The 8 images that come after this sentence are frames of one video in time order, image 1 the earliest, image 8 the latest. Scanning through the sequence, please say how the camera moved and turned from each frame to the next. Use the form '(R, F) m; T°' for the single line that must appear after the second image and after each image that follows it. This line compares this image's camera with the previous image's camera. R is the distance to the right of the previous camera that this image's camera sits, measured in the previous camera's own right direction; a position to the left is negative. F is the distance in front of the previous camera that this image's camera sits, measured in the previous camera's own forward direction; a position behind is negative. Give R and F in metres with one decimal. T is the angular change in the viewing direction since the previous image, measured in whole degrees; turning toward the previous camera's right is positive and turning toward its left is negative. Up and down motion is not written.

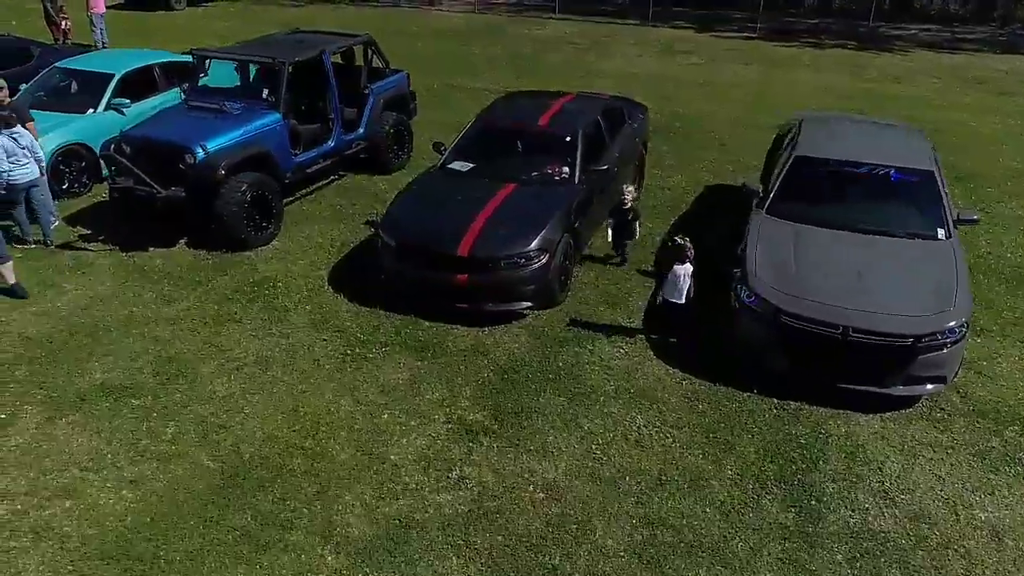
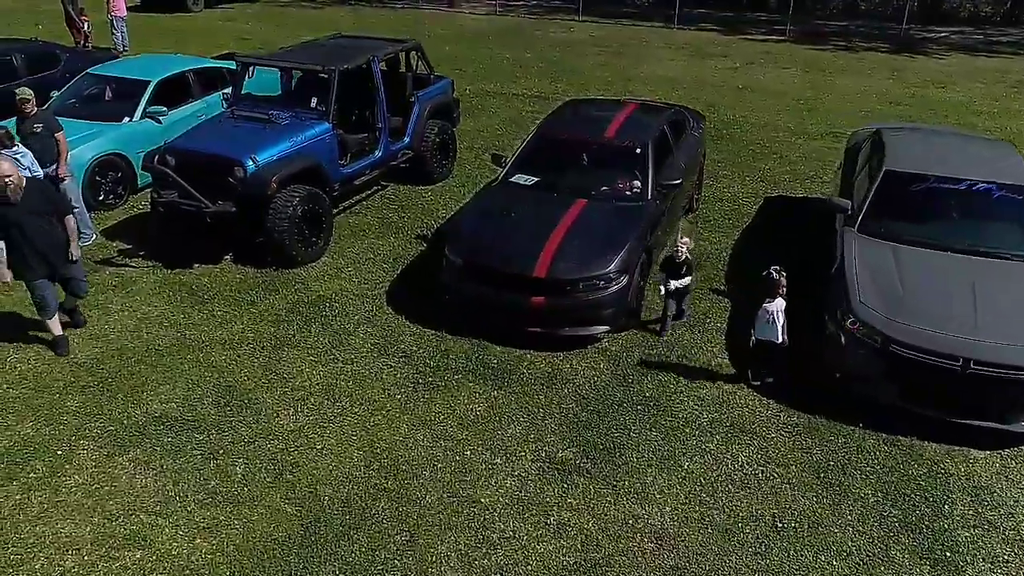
(-0.6, +0.4) m; 0°
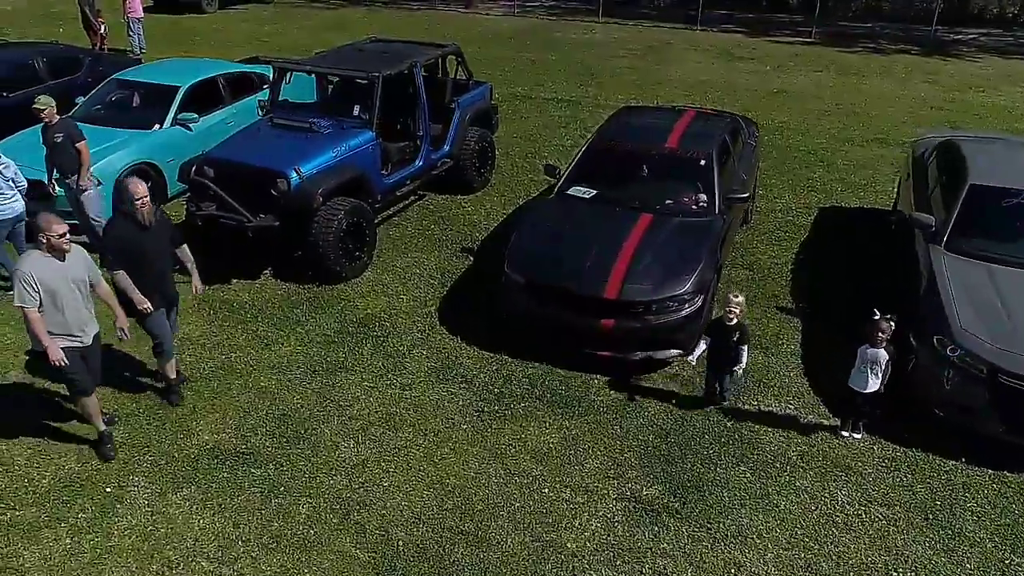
(-0.5, +0.4) m; 0°
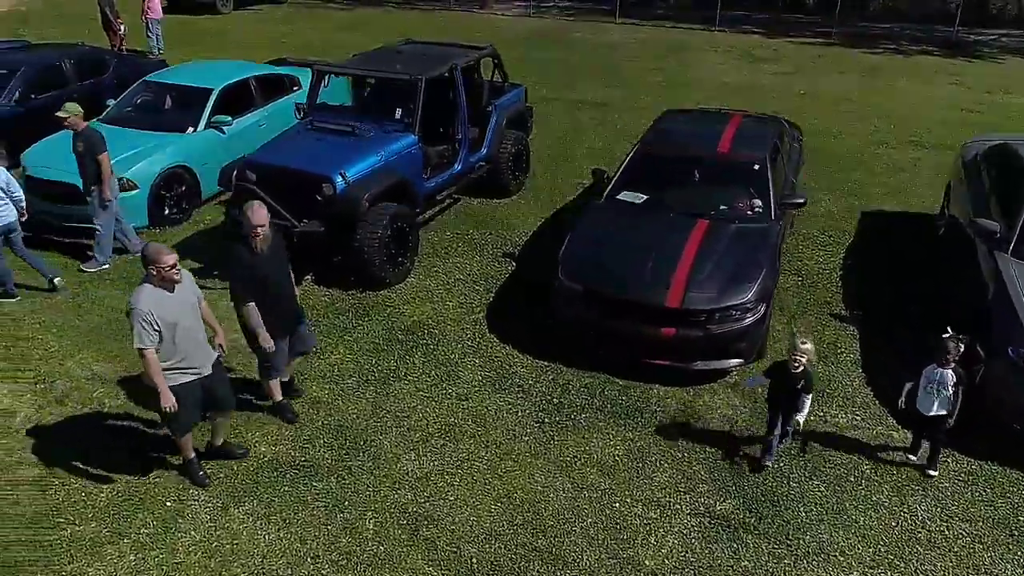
(-0.4, +0.1) m; 0°
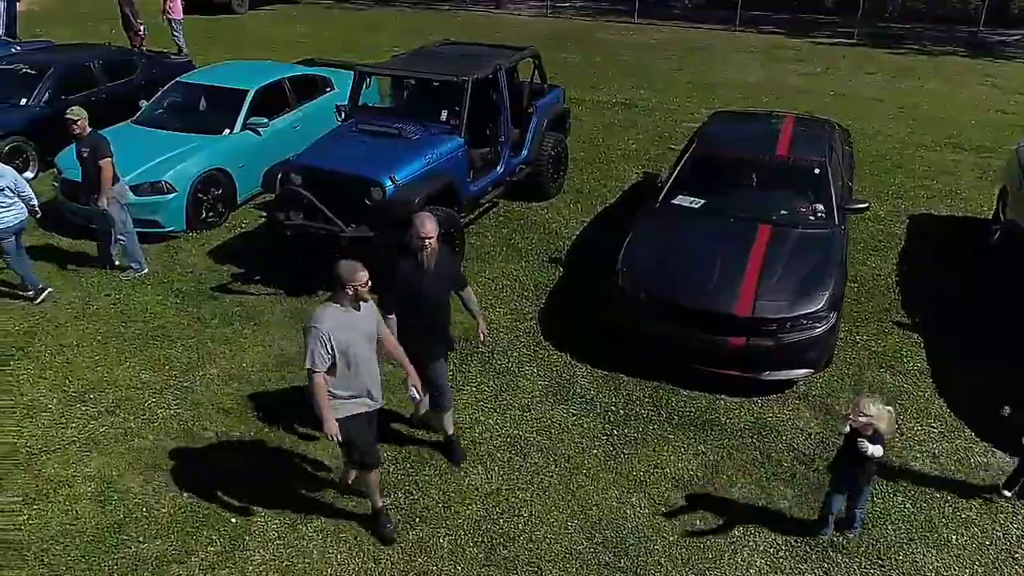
(-0.4, +0.2) m; 0°
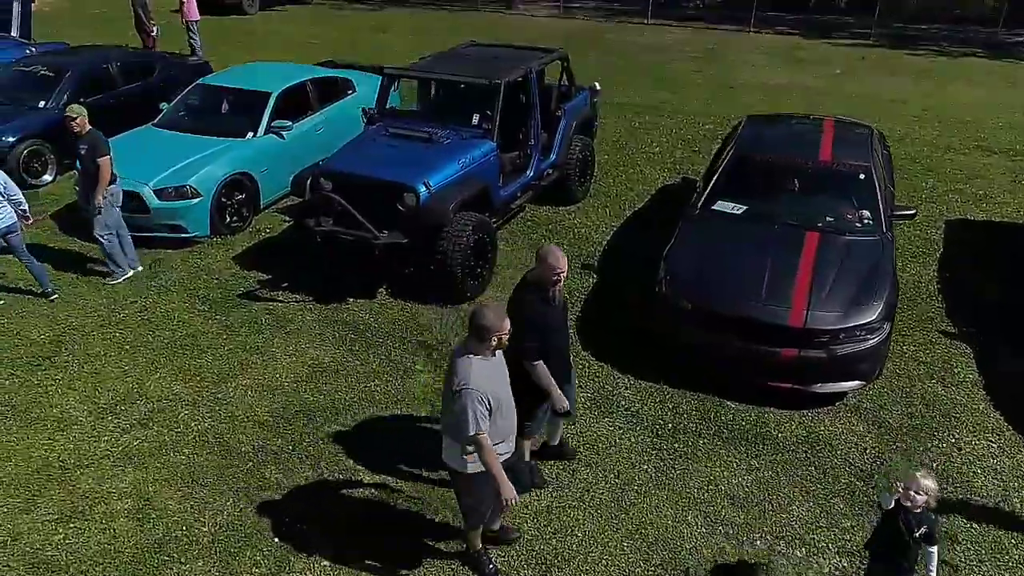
(-0.3, +0.2) m; 0°
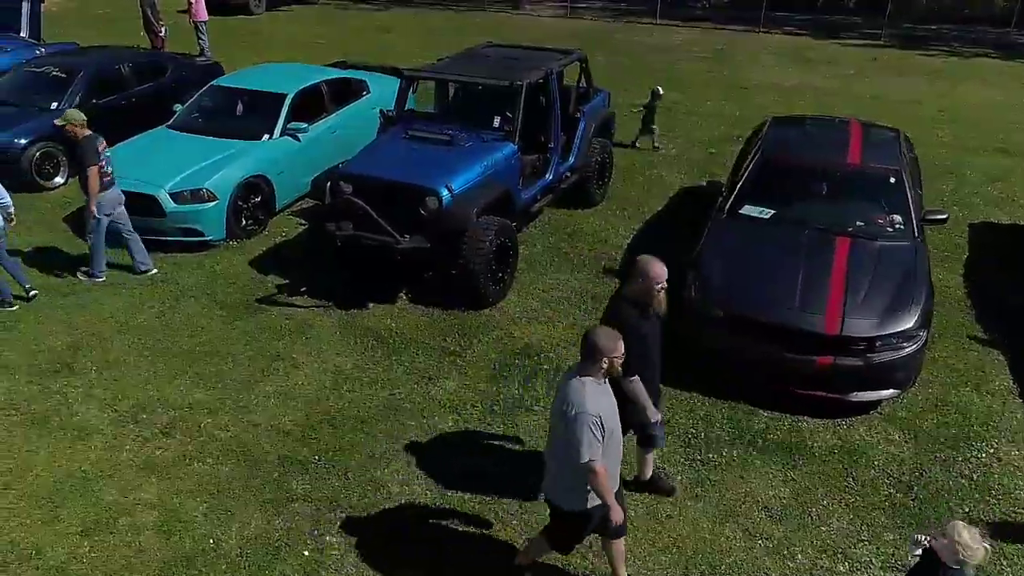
(-0.2, +0.1) m; 0°
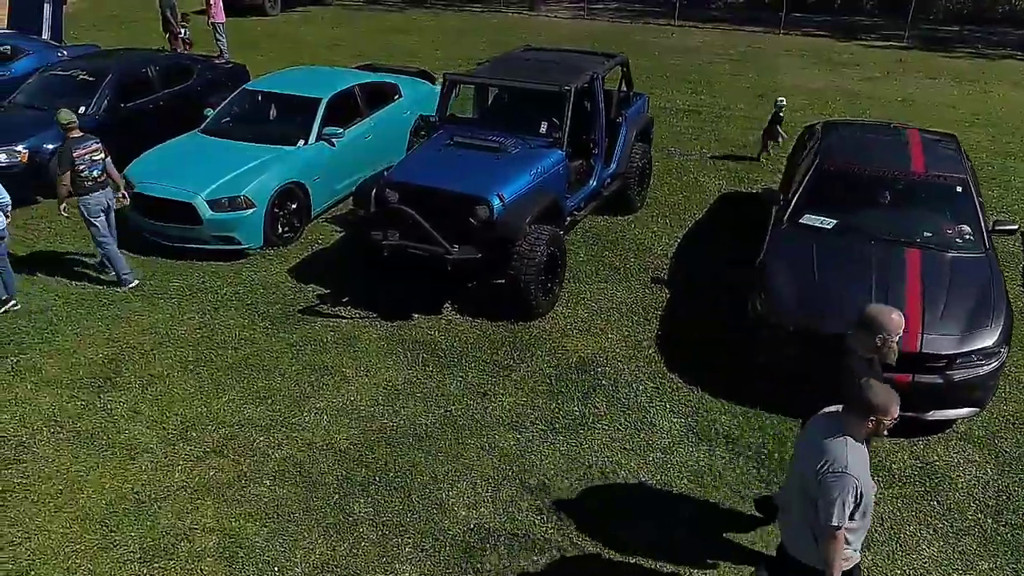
(-0.4, +0.2) m; 0°
